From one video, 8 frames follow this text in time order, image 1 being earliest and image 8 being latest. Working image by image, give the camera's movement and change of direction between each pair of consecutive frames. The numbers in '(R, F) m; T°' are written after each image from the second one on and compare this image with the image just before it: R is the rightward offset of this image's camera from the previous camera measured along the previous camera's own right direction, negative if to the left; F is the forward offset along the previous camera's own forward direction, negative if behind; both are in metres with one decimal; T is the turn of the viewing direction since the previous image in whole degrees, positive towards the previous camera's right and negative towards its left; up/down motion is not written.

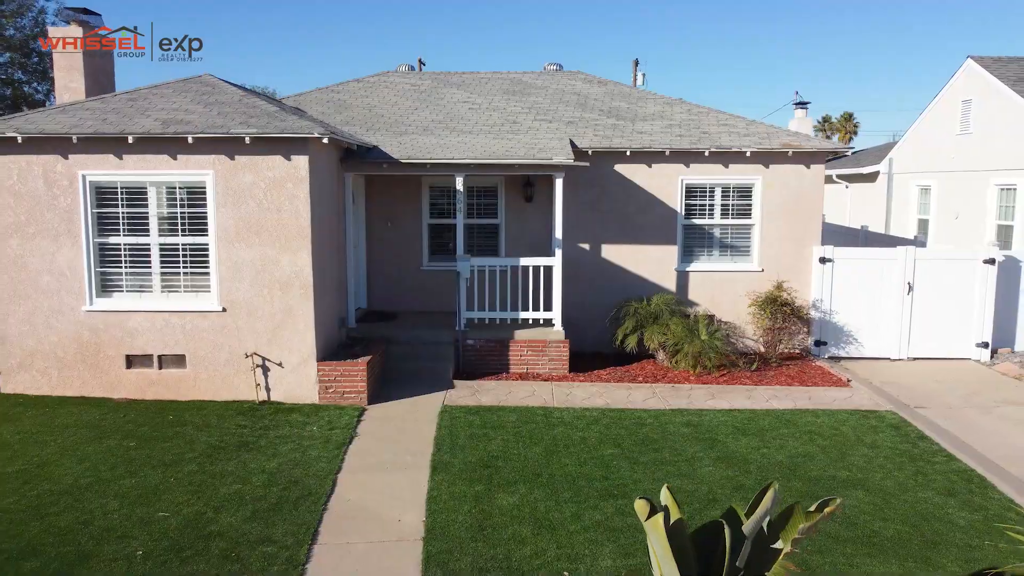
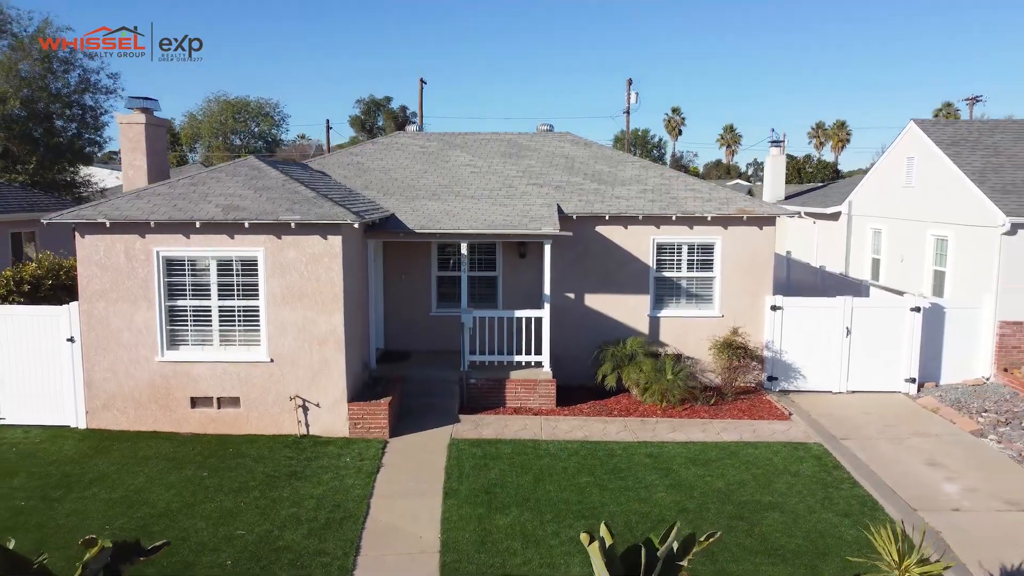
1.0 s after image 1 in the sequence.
(0.0, -1.7) m; 0°
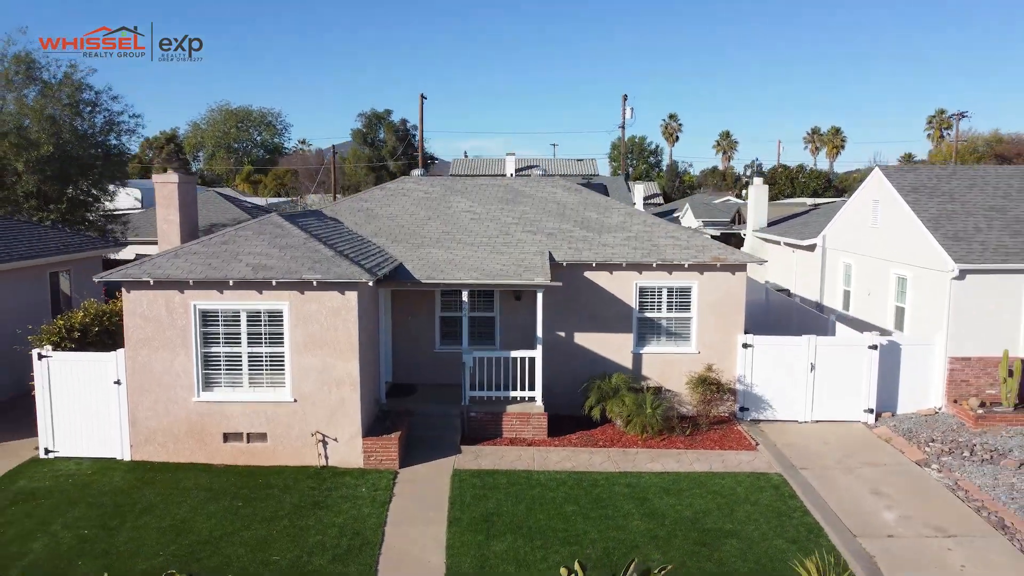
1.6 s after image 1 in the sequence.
(0.0, -1.2) m; 0°
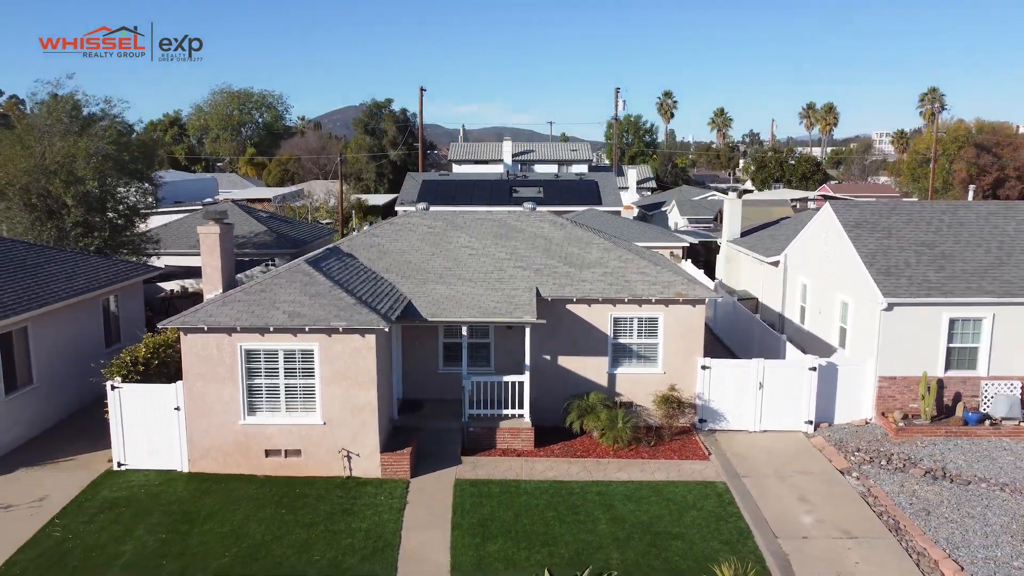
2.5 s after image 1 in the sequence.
(+0.1, -2.1) m; 0°
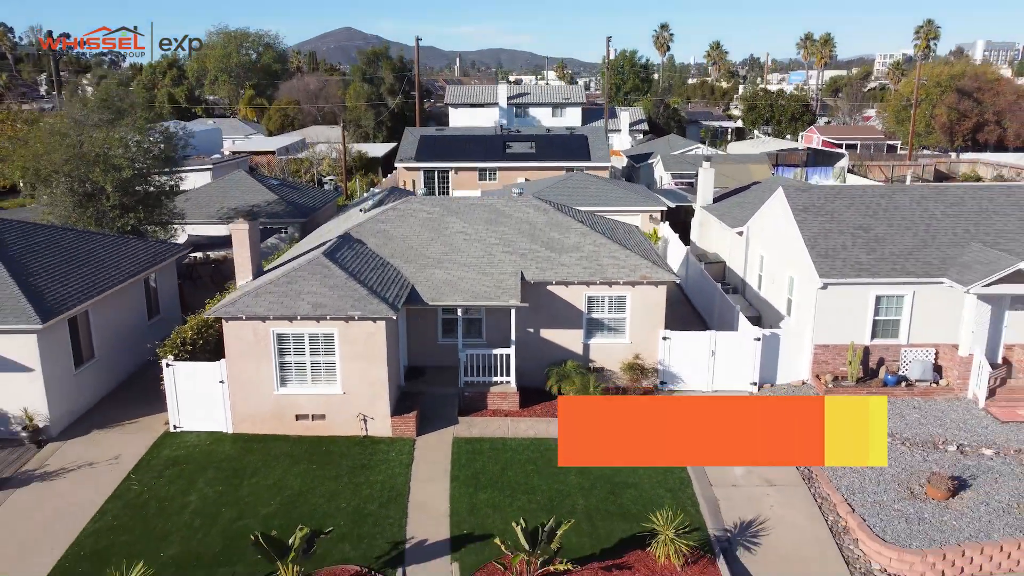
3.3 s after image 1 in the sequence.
(+0.2, -2.4) m; 0°
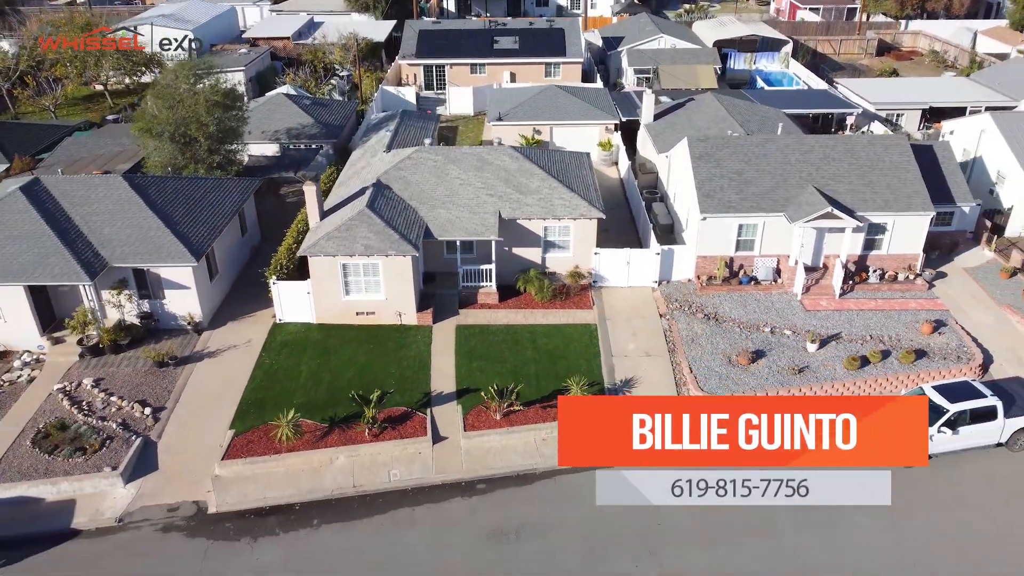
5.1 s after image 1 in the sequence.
(+0.5, -8.2) m; 0°
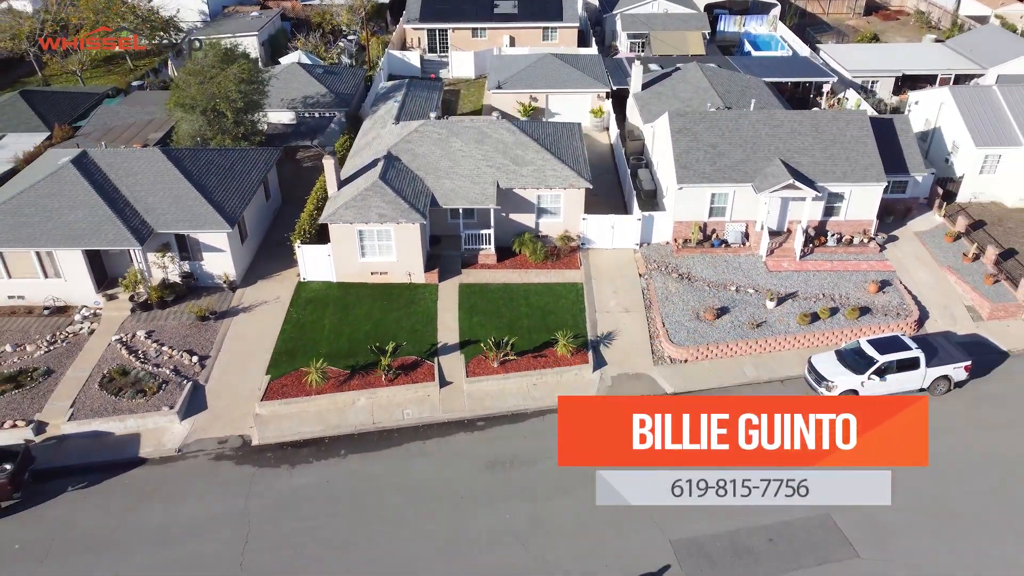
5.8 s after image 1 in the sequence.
(+0.2, -3.2) m; 0°
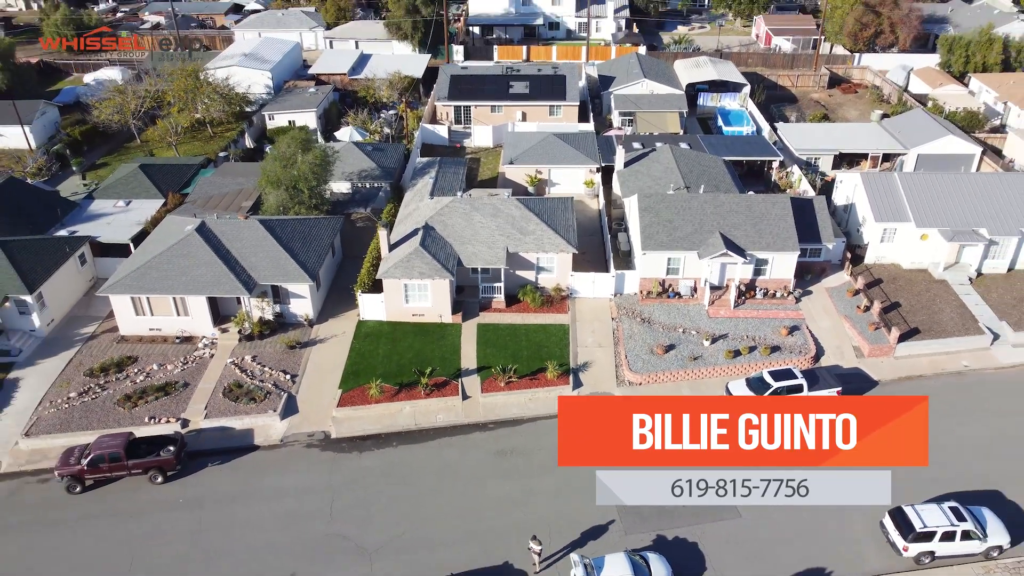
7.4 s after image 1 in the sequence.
(+0.6, -9.7) m; -1°
